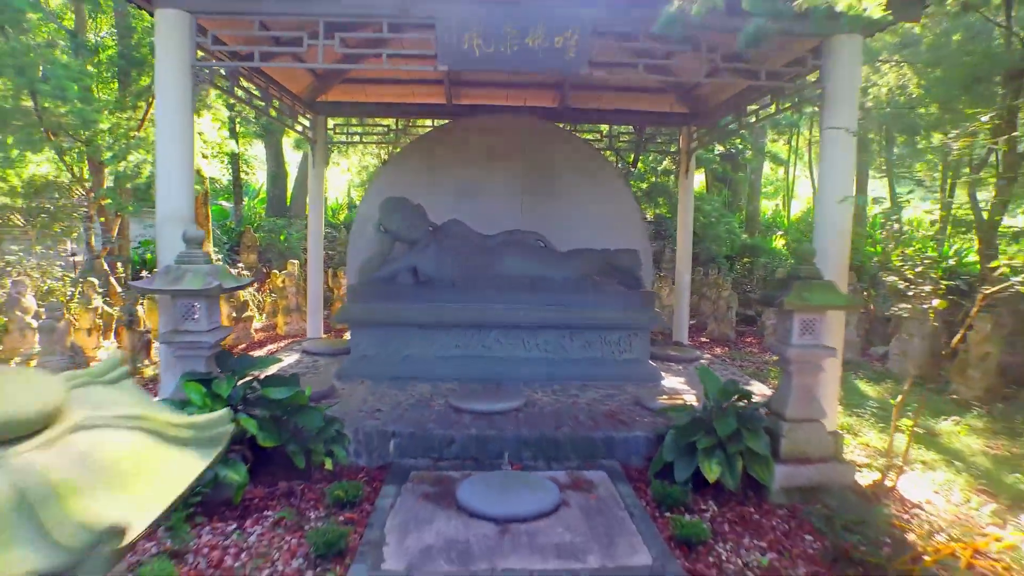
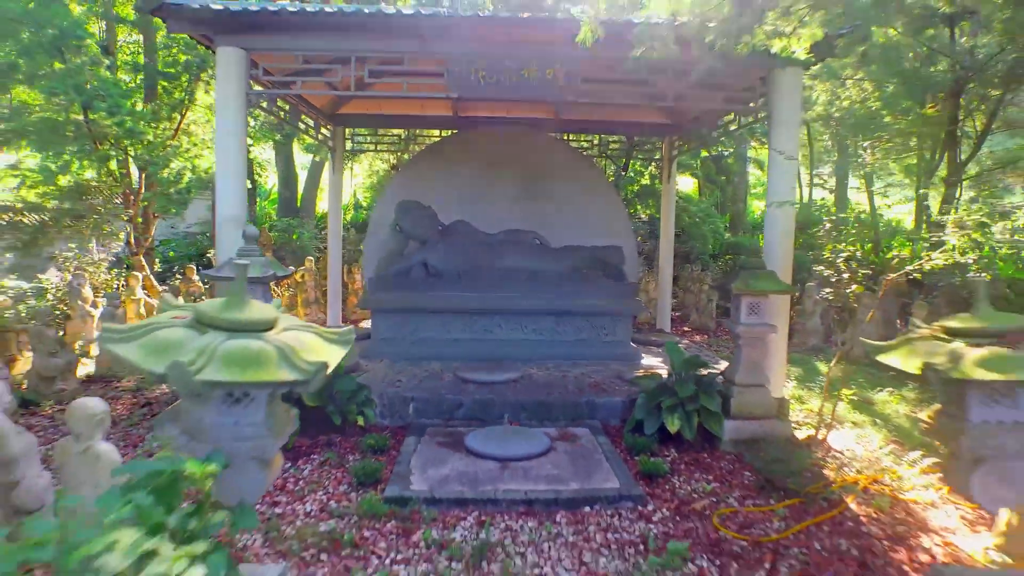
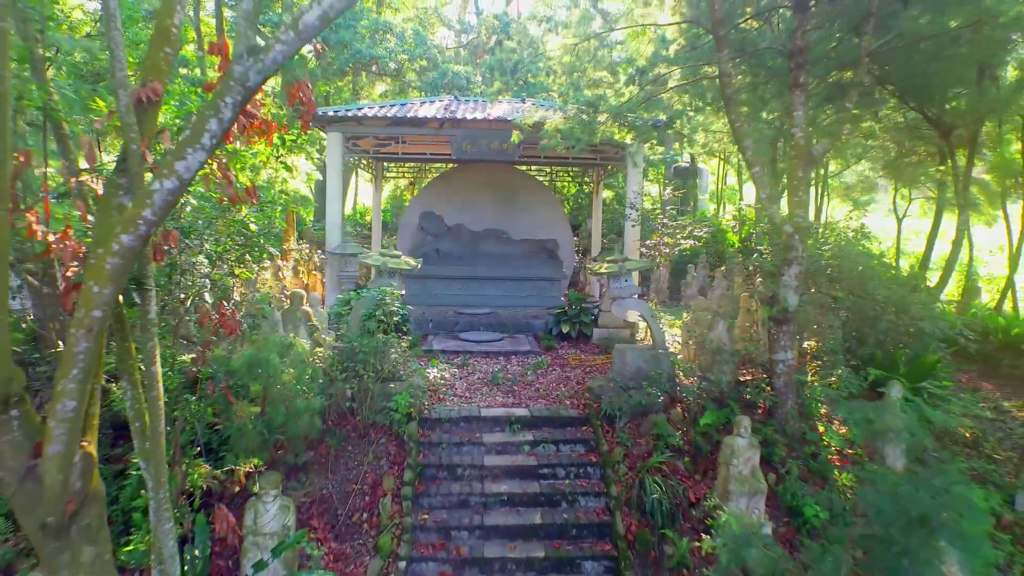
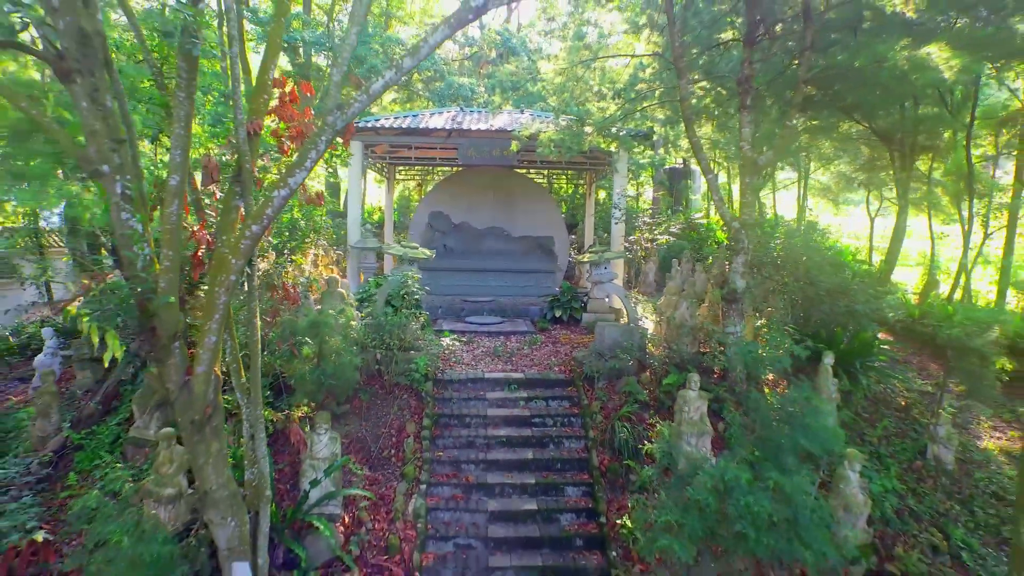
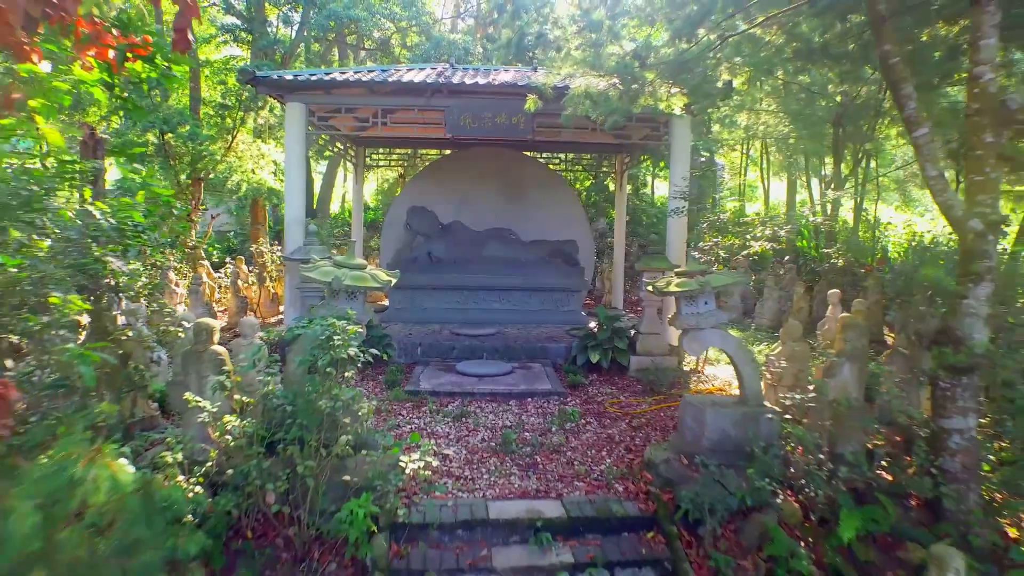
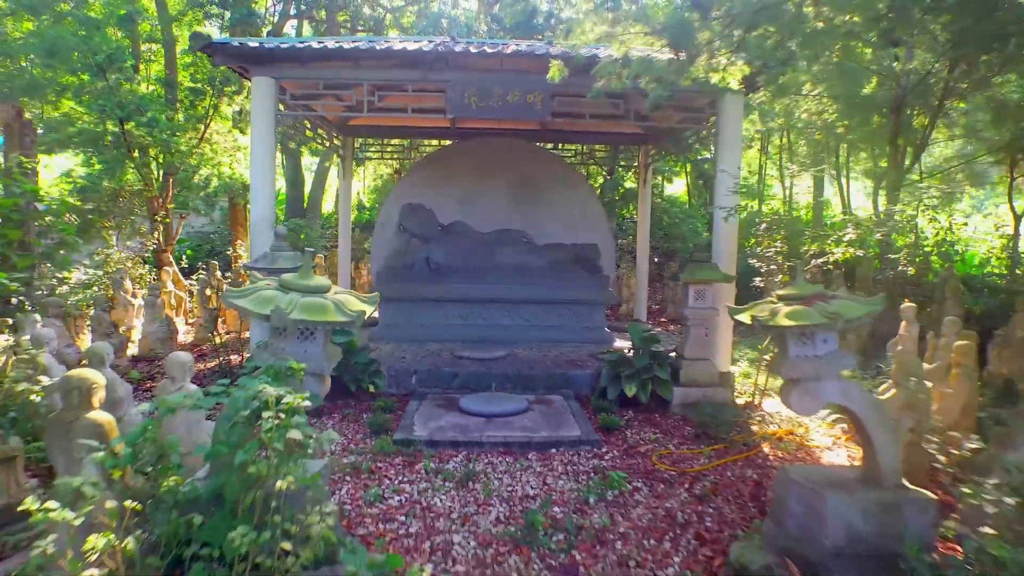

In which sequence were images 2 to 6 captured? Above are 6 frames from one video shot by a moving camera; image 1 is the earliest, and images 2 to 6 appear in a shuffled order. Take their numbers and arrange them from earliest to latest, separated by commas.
2, 6, 5, 3, 4
